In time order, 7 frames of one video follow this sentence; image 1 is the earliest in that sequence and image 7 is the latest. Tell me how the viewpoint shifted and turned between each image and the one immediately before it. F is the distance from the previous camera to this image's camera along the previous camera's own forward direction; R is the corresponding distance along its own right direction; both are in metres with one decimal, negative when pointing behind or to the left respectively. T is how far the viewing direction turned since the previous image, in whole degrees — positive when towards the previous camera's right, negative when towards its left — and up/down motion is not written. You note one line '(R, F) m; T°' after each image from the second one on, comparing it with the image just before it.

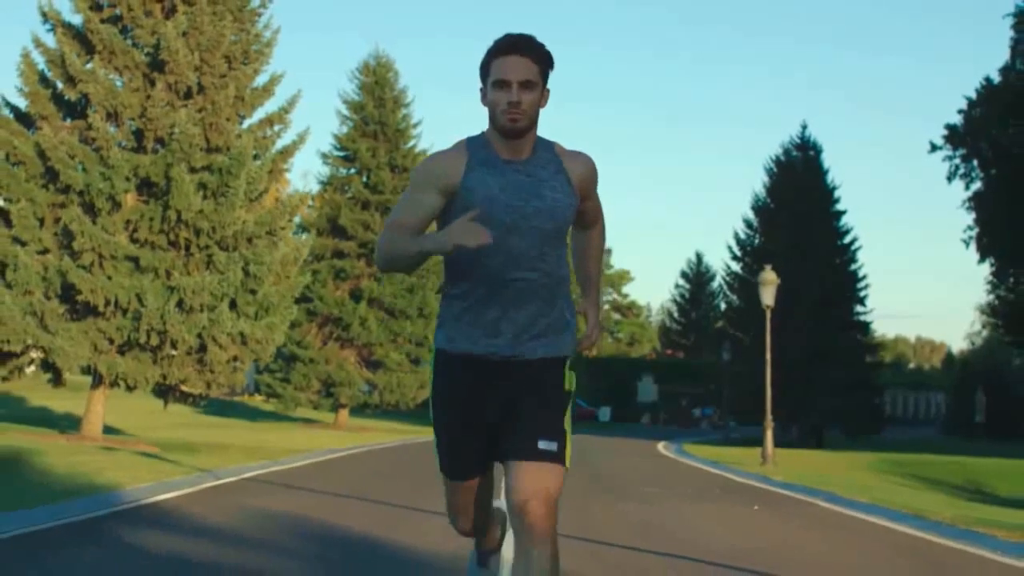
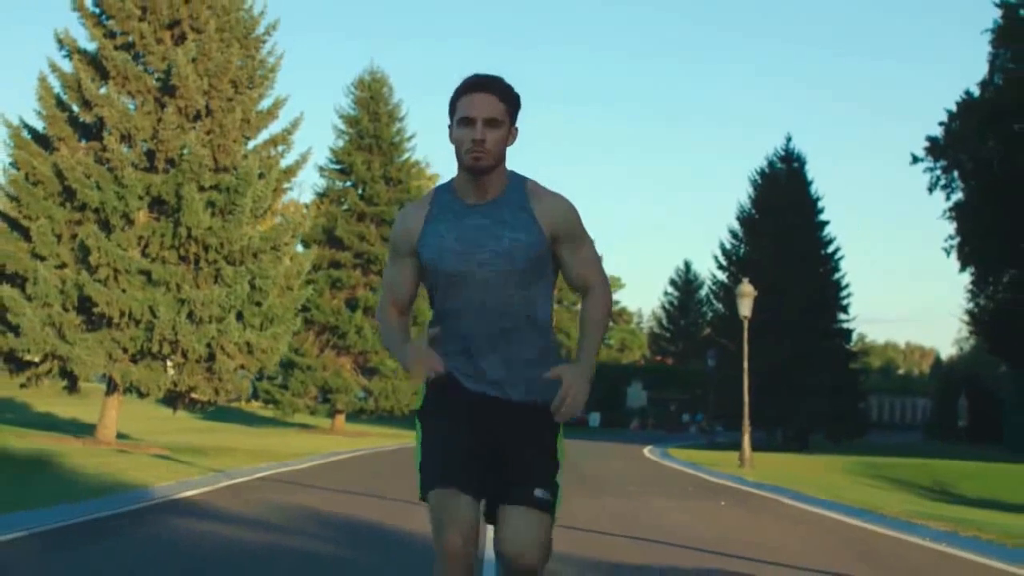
(0.0, -1.5) m; 0°
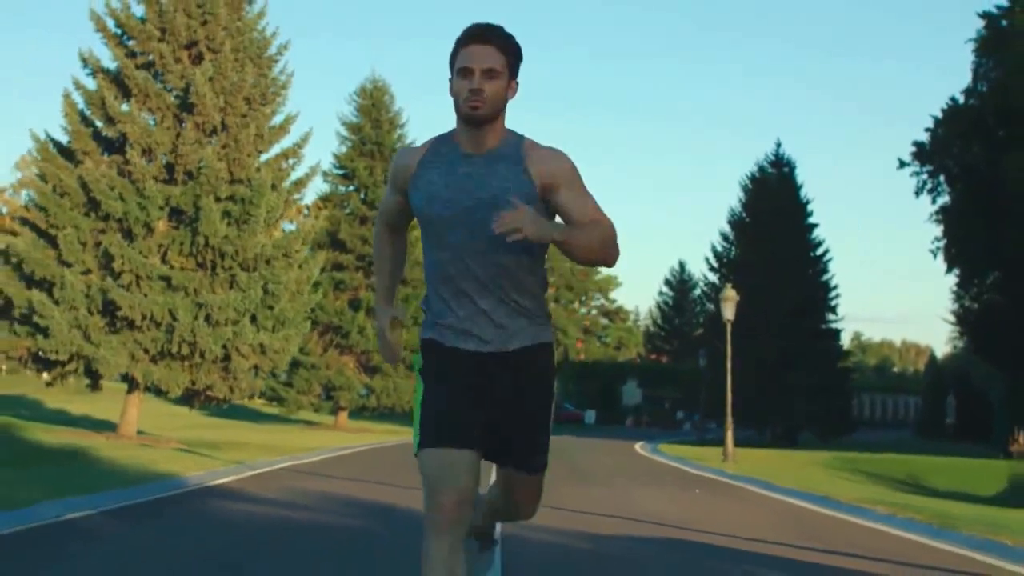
(0.0, -1.7) m; 0°
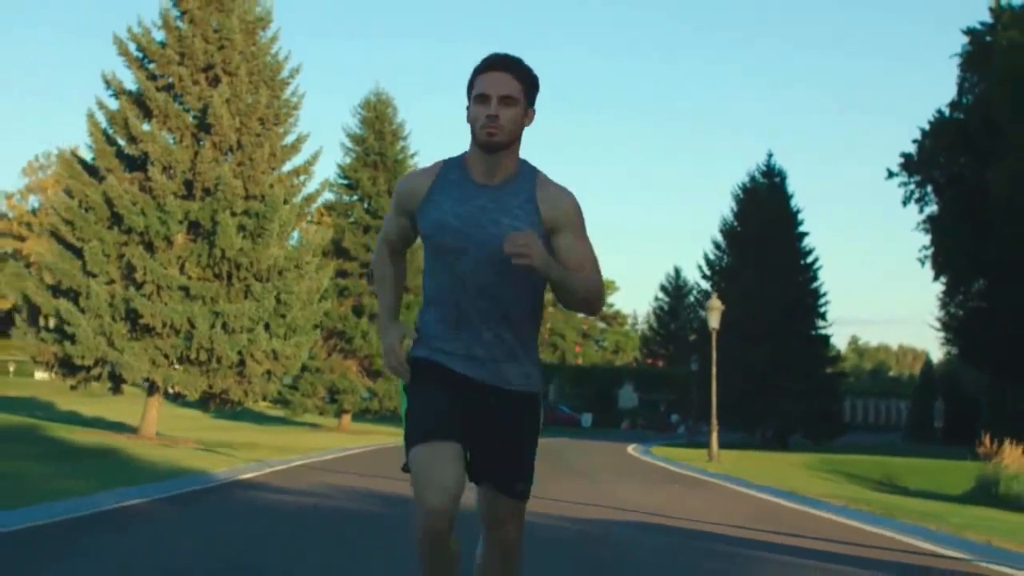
(0.0, -1.7) m; 0°
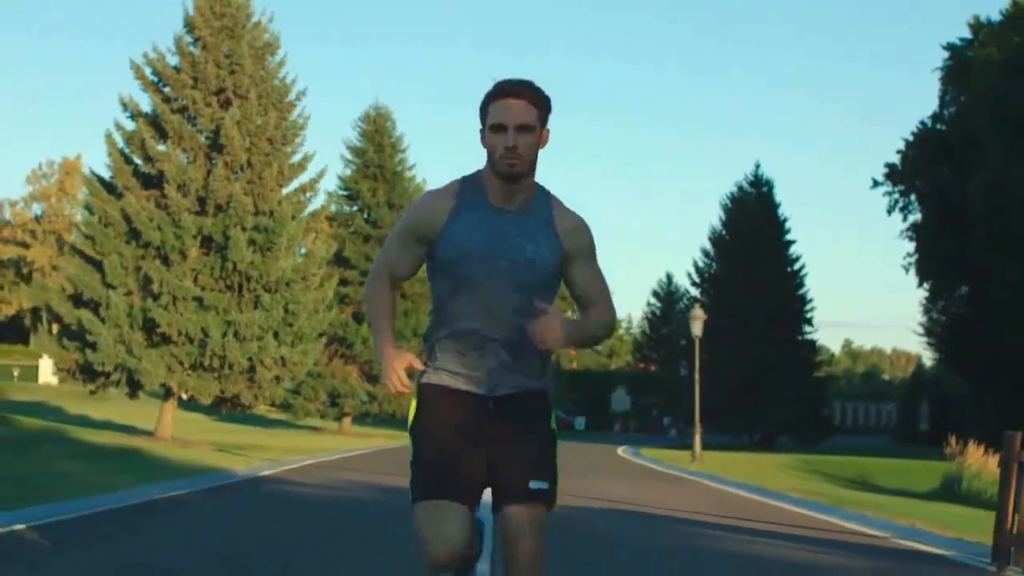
(0.0, -1.8) m; 0°
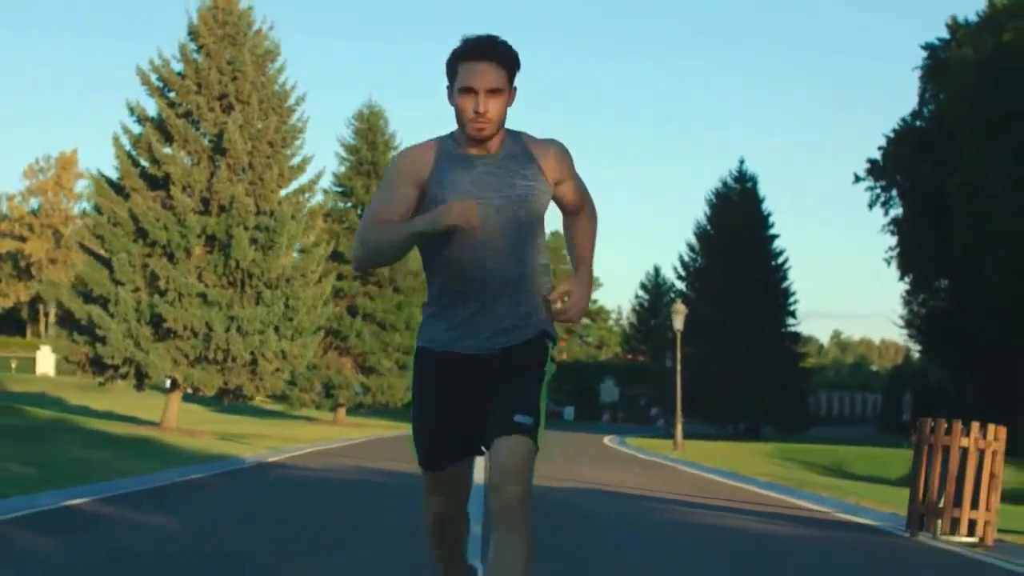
(0.0, -1.5) m; 0°
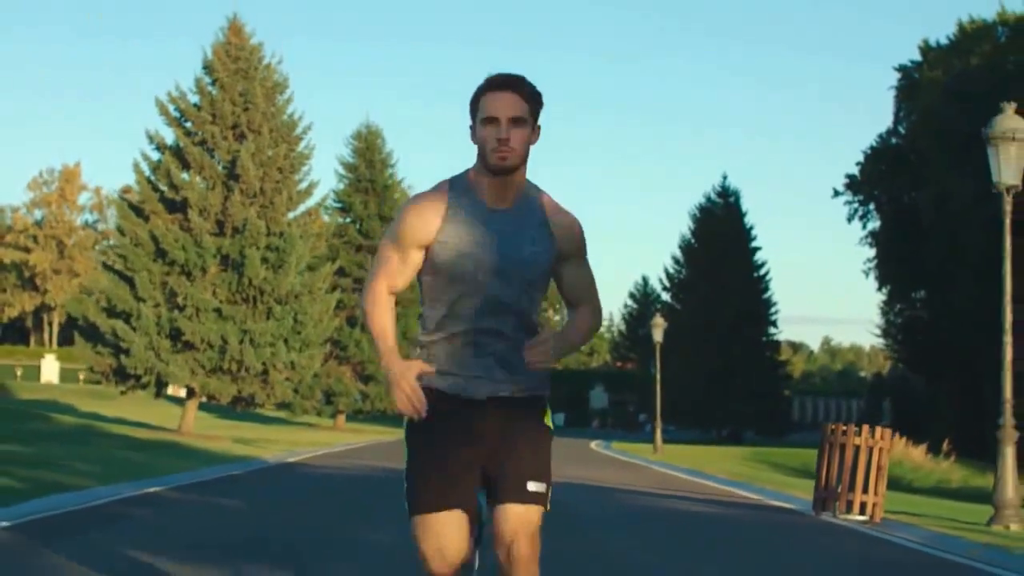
(0.0, -2.7) m; 0°
